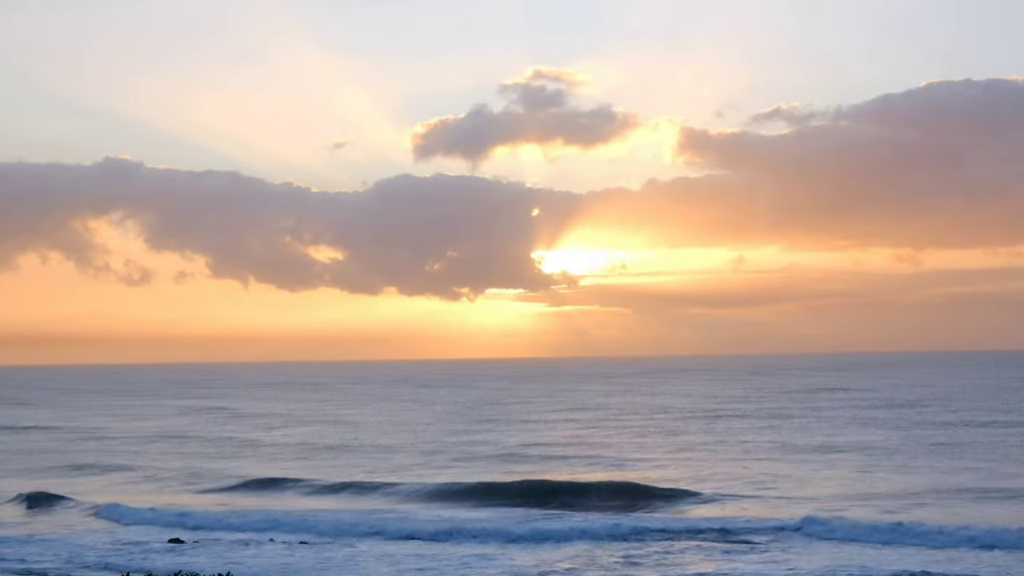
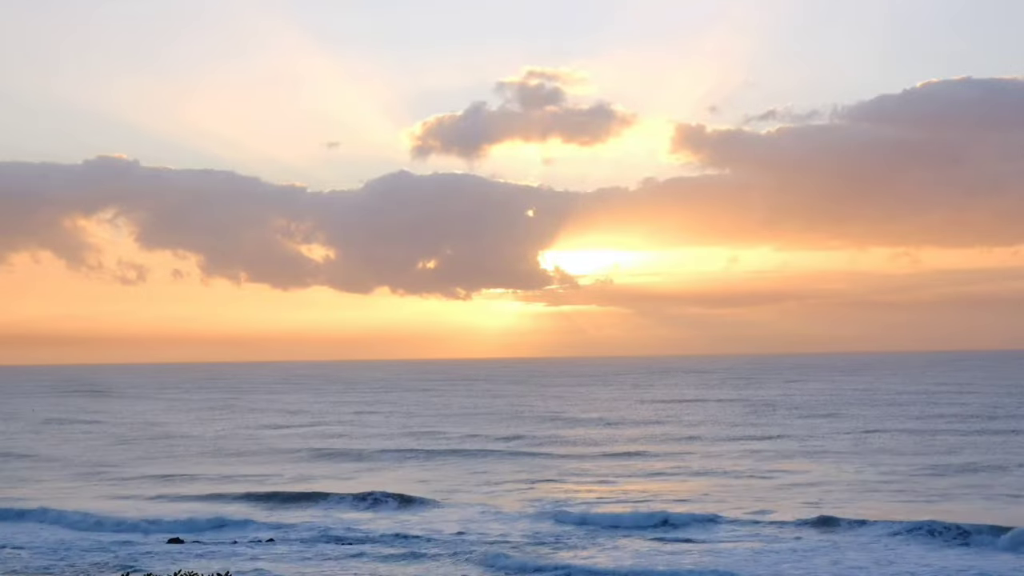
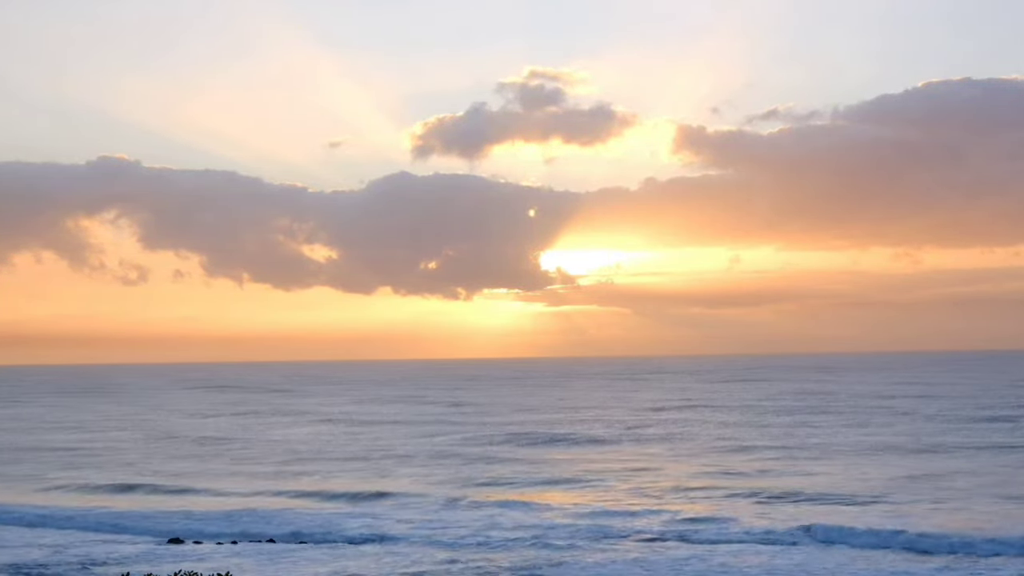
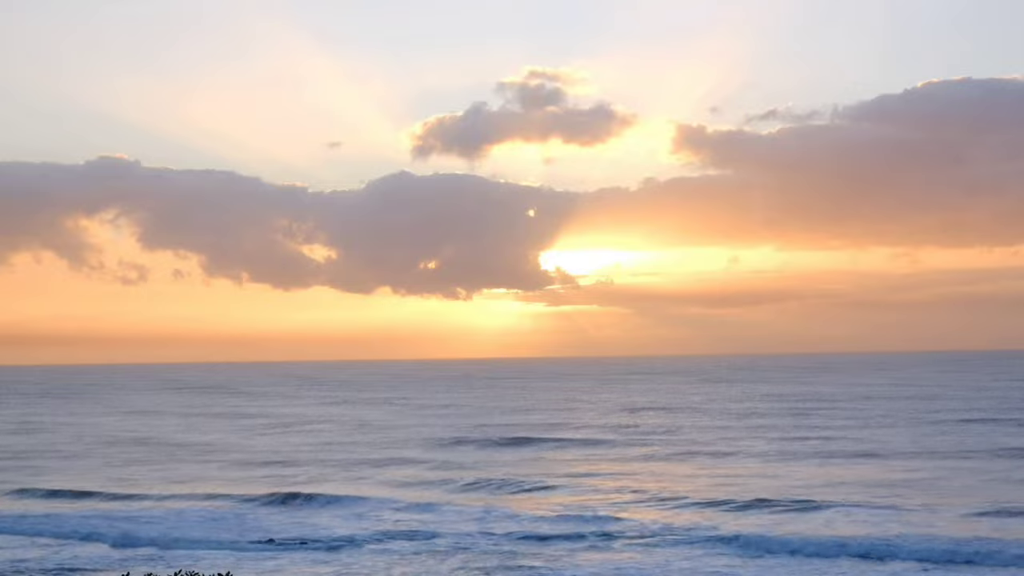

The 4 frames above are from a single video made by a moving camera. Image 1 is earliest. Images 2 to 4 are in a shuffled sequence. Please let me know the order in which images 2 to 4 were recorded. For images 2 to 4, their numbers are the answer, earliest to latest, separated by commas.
3, 4, 2
